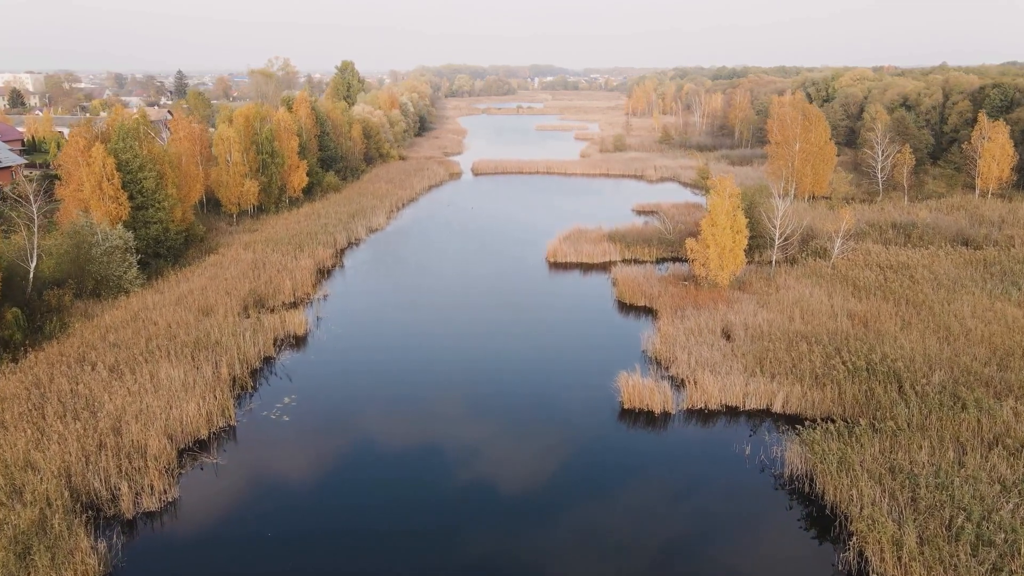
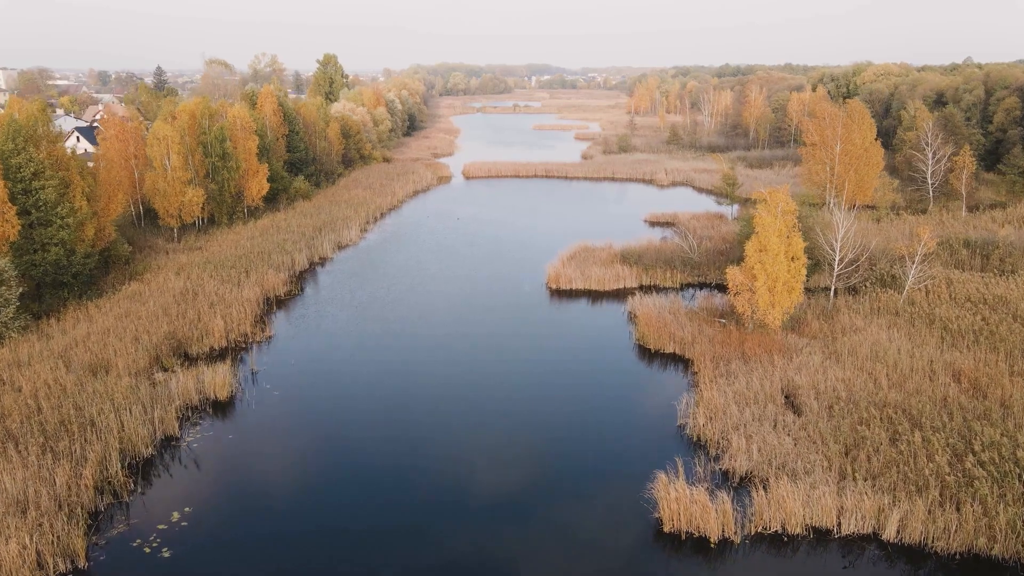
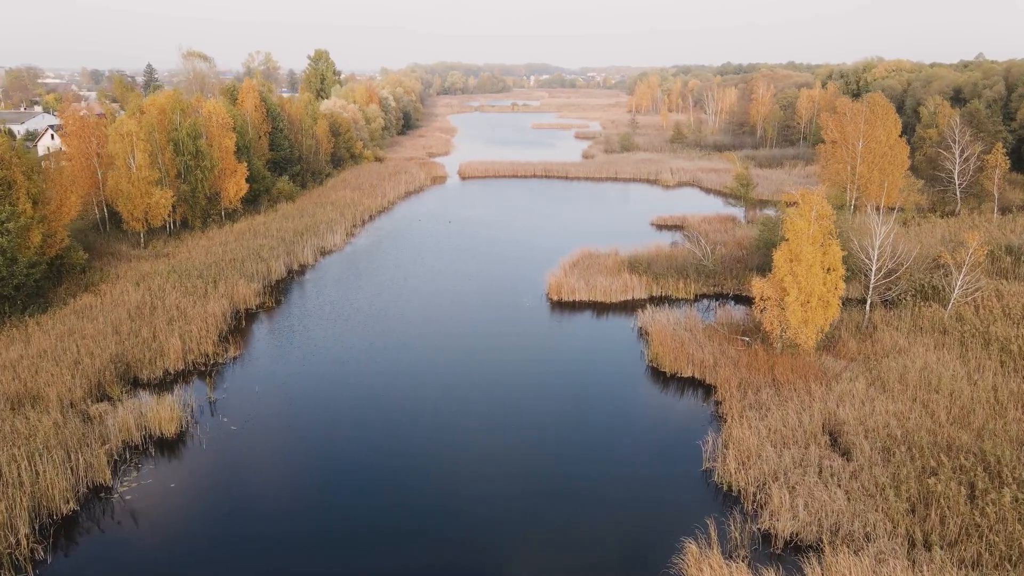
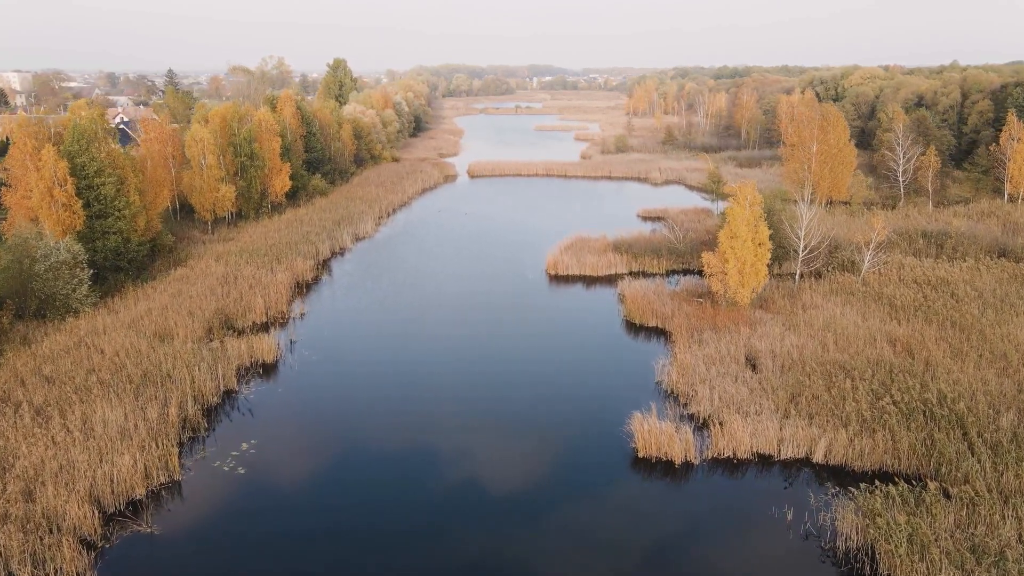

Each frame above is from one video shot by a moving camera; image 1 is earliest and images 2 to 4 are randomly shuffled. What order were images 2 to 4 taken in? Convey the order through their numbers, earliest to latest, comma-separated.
4, 2, 3
